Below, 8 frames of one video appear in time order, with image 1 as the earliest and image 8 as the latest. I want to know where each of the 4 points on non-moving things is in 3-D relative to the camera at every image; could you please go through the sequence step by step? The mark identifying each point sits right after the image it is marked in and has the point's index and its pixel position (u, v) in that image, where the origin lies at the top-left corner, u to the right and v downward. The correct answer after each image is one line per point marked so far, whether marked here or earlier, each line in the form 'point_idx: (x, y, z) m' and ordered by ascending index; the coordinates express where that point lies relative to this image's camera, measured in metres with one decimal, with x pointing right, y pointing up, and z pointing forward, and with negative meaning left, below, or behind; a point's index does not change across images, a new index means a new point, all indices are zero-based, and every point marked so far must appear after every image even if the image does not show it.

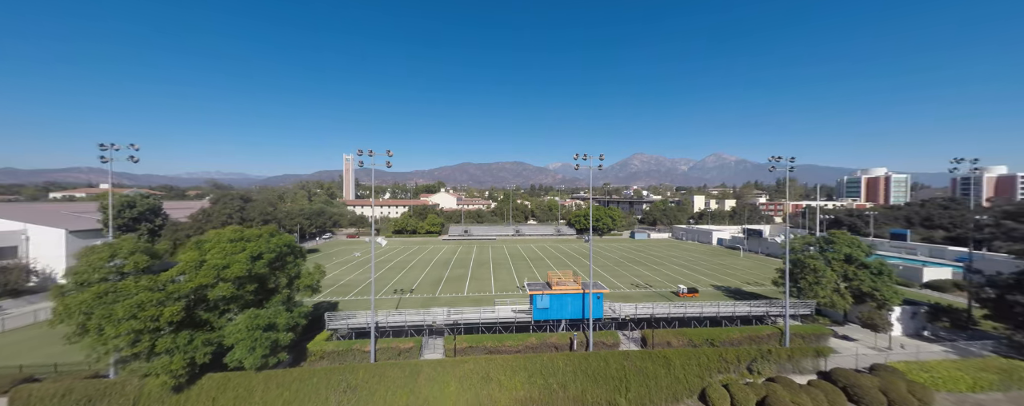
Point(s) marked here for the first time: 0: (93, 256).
0: (-14.1, -1.8, +10.5) m
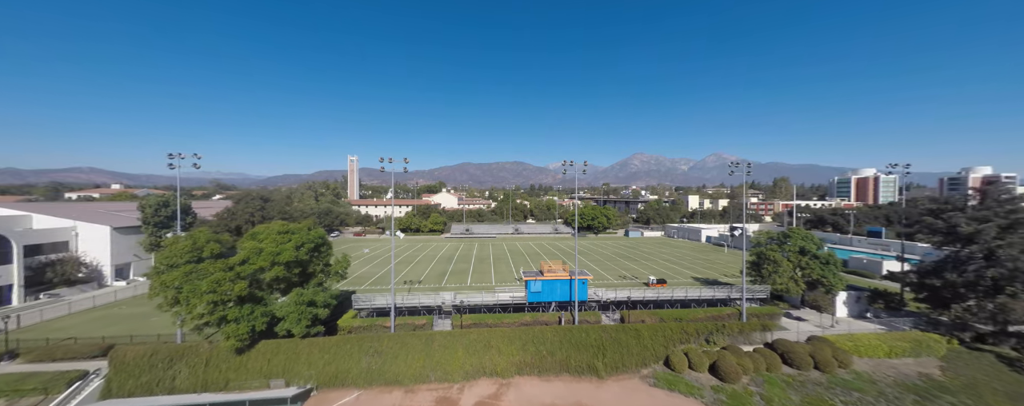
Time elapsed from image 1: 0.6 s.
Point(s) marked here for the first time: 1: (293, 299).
0: (-14.2, -1.7, +13.2) m
1: (-10.2, -4.5, +14.4) m
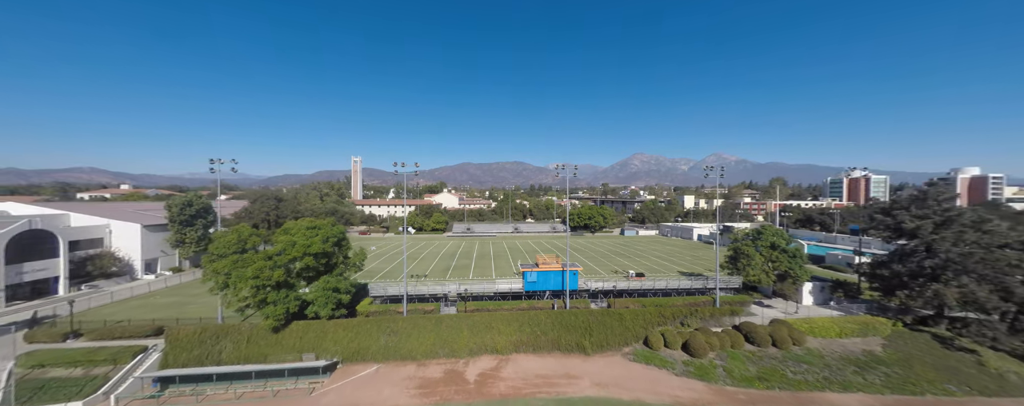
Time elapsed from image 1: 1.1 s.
0: (-14.3, -1.7, +15.4) m
1: (-10.3, -4.4, +16.5) m
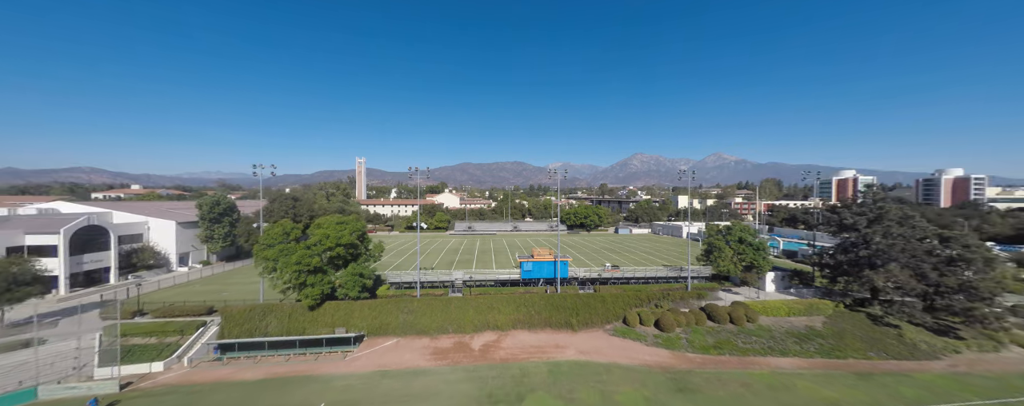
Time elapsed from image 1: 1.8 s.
0: (-14.4, -1.6, +18.4) m
1: (-10.4, -4.4, +19.6) m
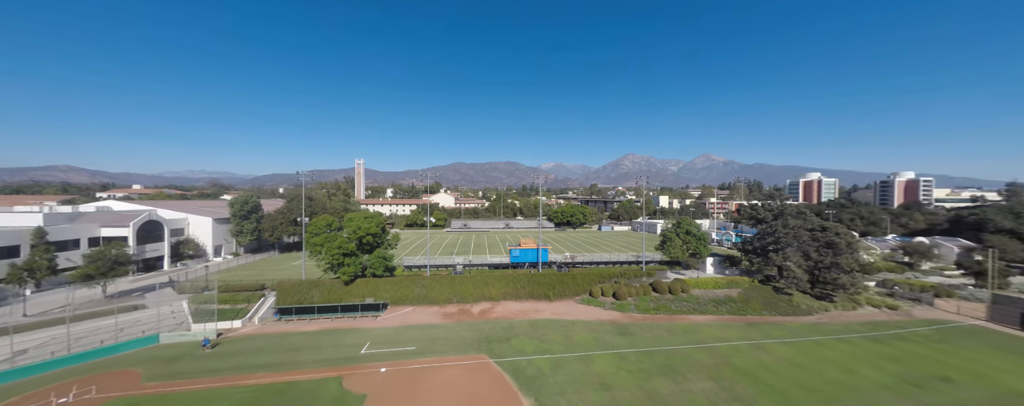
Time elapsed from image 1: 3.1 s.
0: (-15.2, -1.5, +23.8) m
1: (-11.2, -4.3, +25.0) m
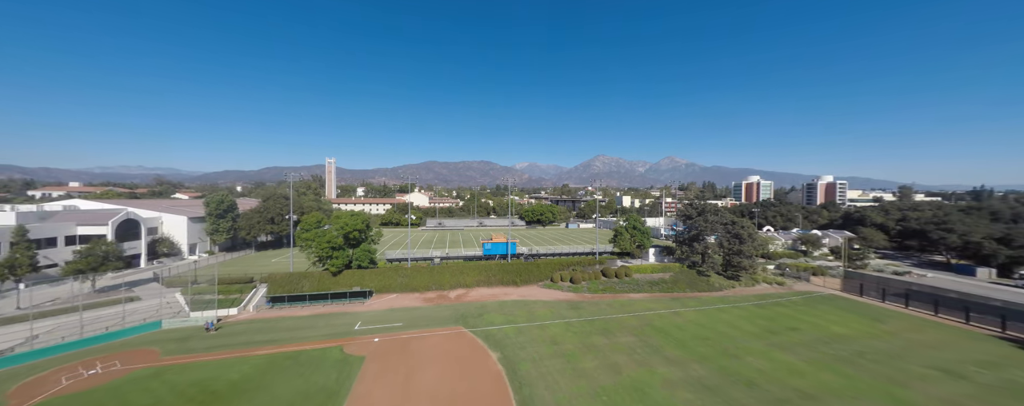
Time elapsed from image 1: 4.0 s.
0: (-17.6, -1.4, +26.2) m
1: (-13.8, -4.2, +27.8) m
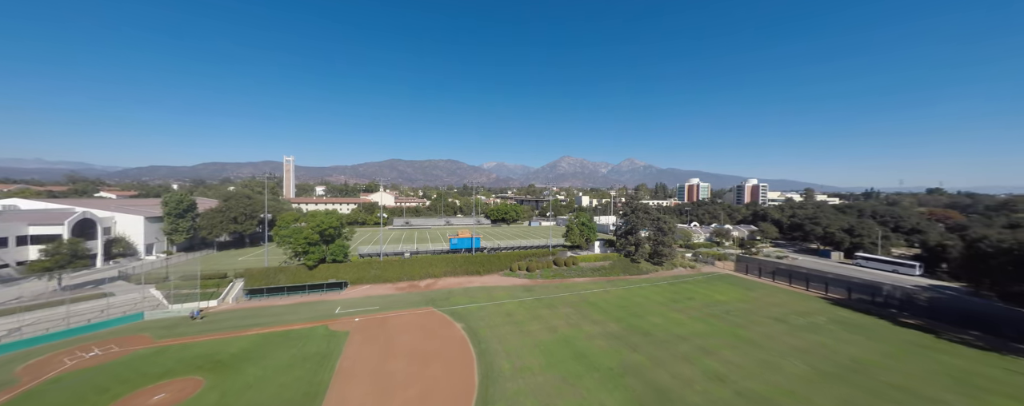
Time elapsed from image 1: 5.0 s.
0: (-21.2, -1.3, +28.2) m
1: (-17.6, -4.1, +30.2) m
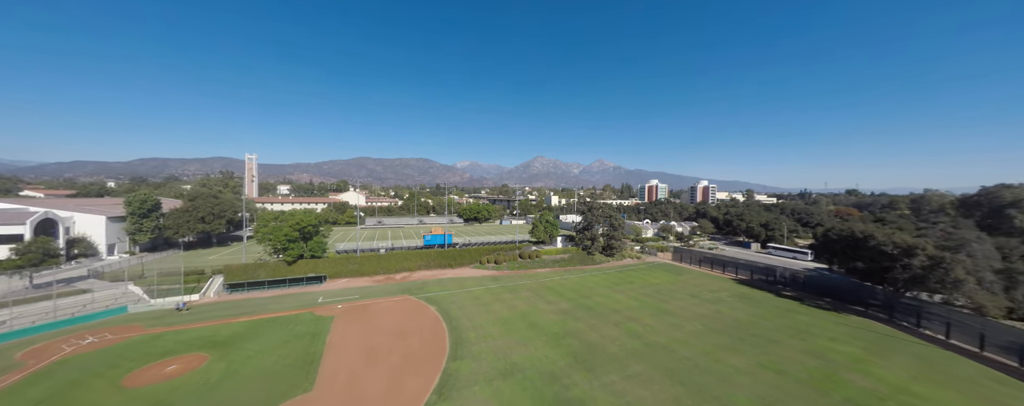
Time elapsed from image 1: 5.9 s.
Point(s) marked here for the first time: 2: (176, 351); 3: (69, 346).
0: (-24.4, -1.3, +29.8) m
1: (-21.0, -4.0, +32.1) m
2: (-19.1, -8.4, +17.3) m
3: (-25.9, -8.4, +17.9) m
